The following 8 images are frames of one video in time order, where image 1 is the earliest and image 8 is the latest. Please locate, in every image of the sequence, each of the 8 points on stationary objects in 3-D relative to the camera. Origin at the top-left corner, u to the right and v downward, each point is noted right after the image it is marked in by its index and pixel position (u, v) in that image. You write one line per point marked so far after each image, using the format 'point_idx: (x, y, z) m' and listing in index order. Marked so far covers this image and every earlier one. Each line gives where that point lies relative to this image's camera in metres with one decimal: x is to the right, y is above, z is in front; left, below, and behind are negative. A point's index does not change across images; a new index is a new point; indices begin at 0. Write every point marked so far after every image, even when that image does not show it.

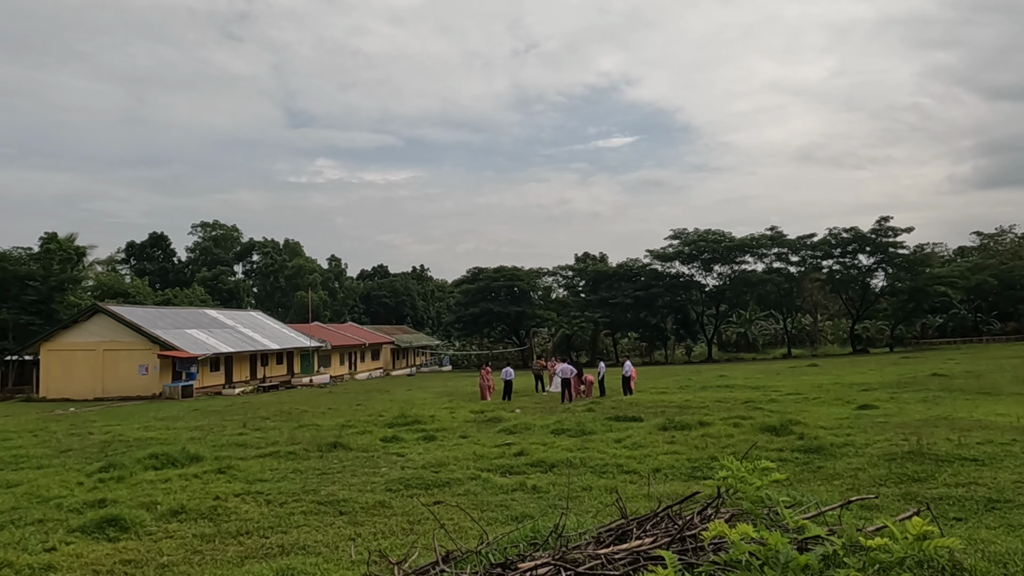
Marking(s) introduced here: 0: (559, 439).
0: (+0.8, -2.7, +13.6) m
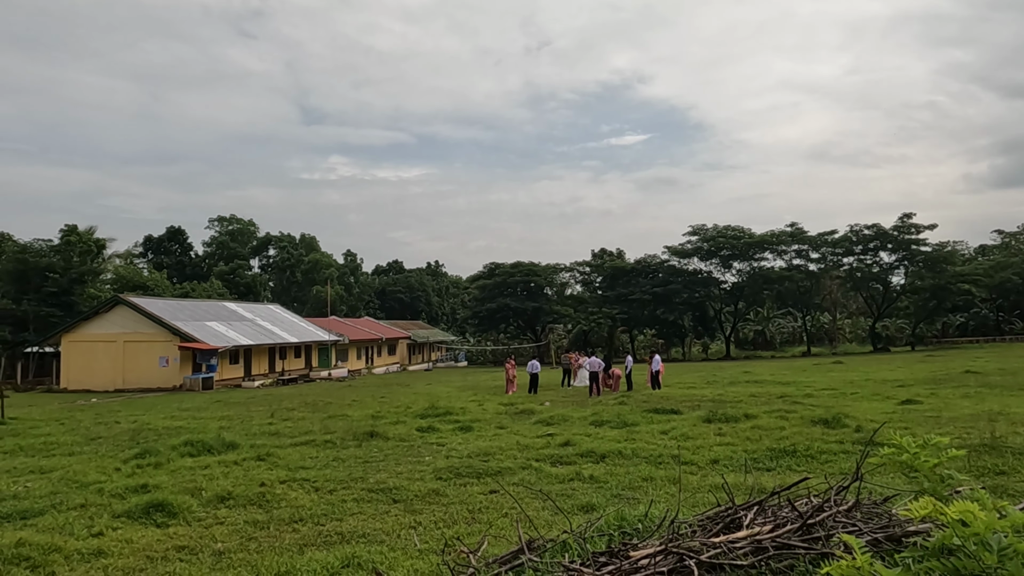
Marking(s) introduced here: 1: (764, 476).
0: (+1.6, -2.5, +13.2) m
1: (+2.9, -2.2, +8.8) m
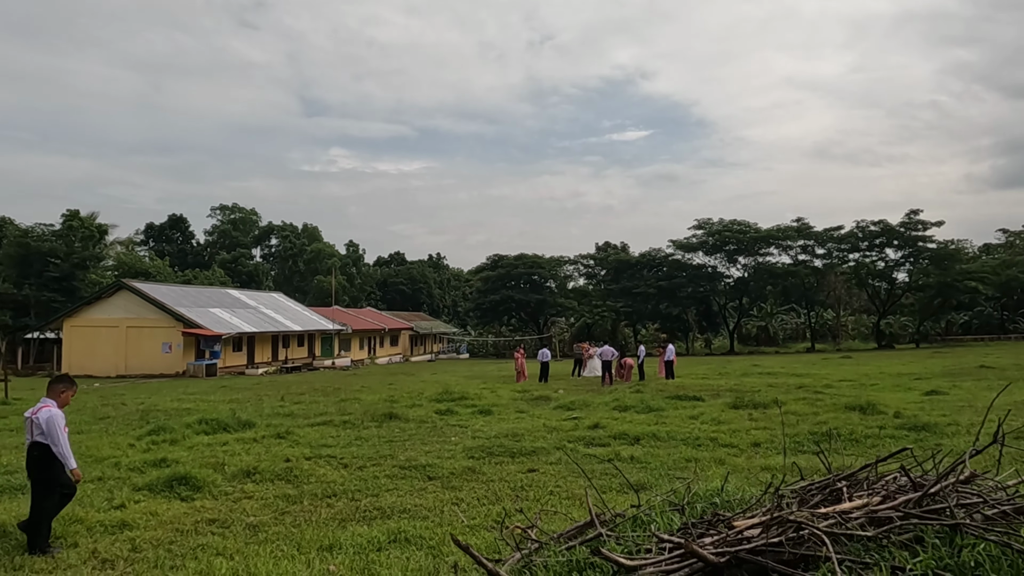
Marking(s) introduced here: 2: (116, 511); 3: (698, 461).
0: (+2.0, -2.1, +12.7) m
1: (+3.3, -1.9, +8.3) m
2: (-3.1, -1.7, +5.9) m
3: (+2.0, -1.9, +8.1) m
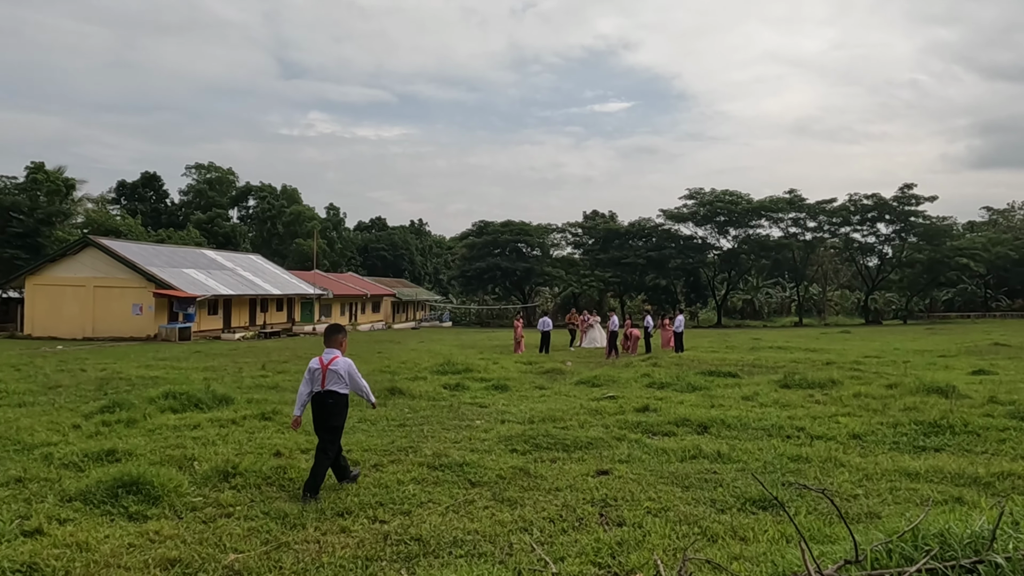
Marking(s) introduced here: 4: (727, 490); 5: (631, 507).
0: (+2.3, -1.5, +11.0) m
1: (+3.8, -1.5, +6.6) m
2: (-2.5, -1.3, +3.9) m
3: (+2.5, -1.5, +6.3) m
4: (+1.5, -1.4, +5.3) m
5: (+0.7, -1.4, +4.9) m
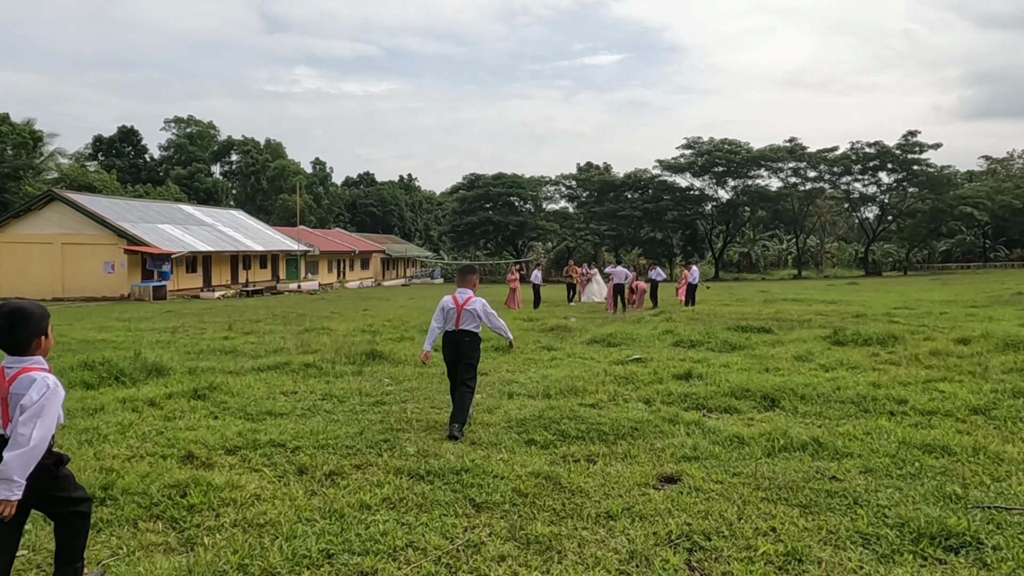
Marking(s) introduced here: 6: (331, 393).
0: (+2.4, -0.8, +9.1) m
1: (+3.9, -1.0, +4.7) m
2: (-2.4, -1.0, +2.0) m
3: (+2.6, -1.0, +4.5) m
4: (+1.6, -1.0, +3.4) m
5: (+0.9, -1.0, +3.0) m
6: (-1.6, -0.9, +6.6) m
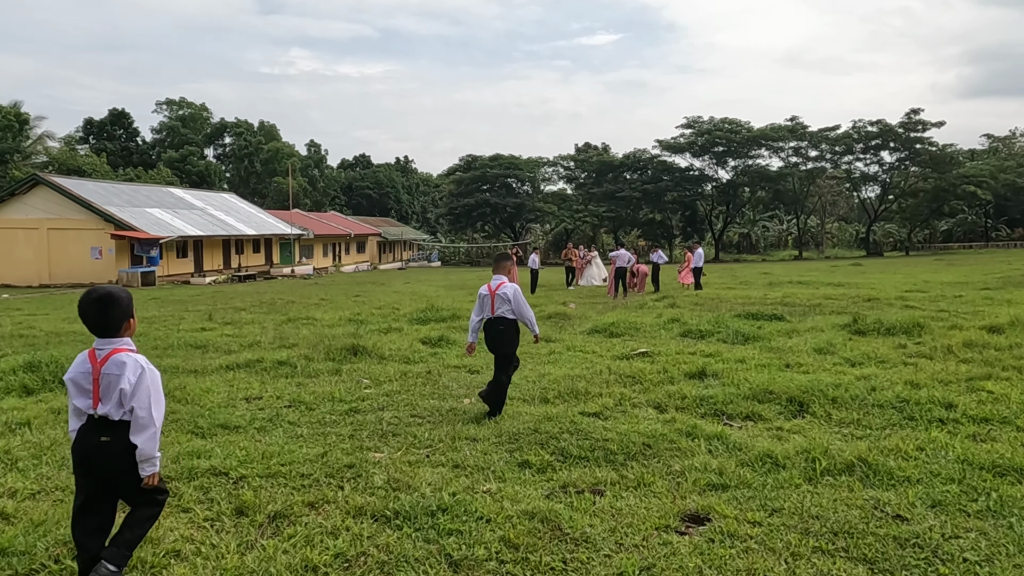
0: (+2.3, -0.6, +8.3) m
1: (+3.9, -0.9, +4.0) m
2: (-2.4, -1.1, +1.2) m
3: (+2.5, -0.9, +3.7) m
4: (+1.6, -1.0, +2.6) m
5: (+0.8, -1.0, +2.2) m
6: (-1.6, -0.8, +5.8) m
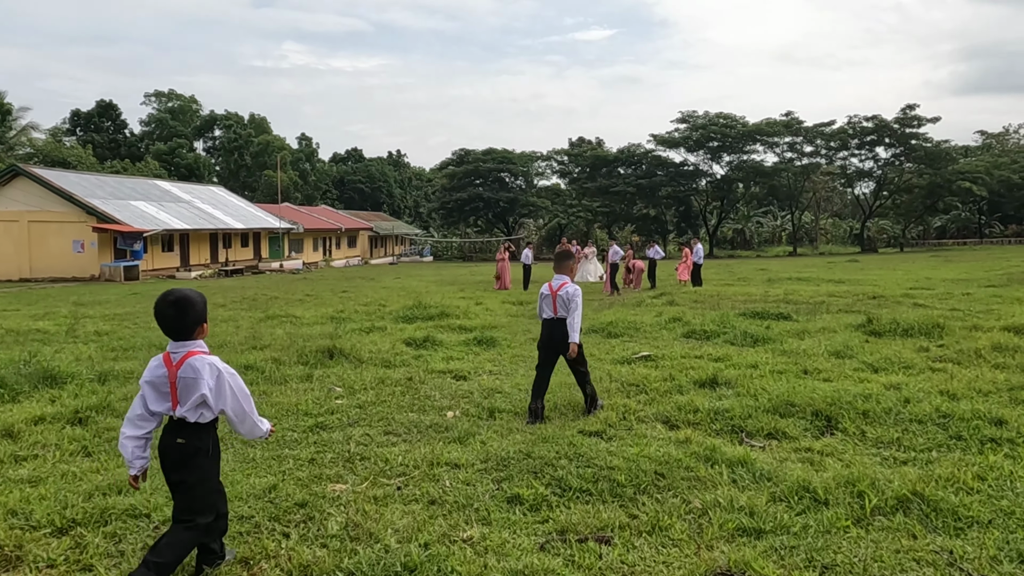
0: (+2.2, -0.6, +7.6) m
1: (+3.8, -0.9, +3.3) m
2: (-2.5, -1.1, +0.5) m
3: (+2.5, -1.0, +3.0) m
4: (+1.5, -1.0, +2.0) m
5: (+0.8, -1.1, +1.6) m
6: (-1.7, -0.8, +5.1) m
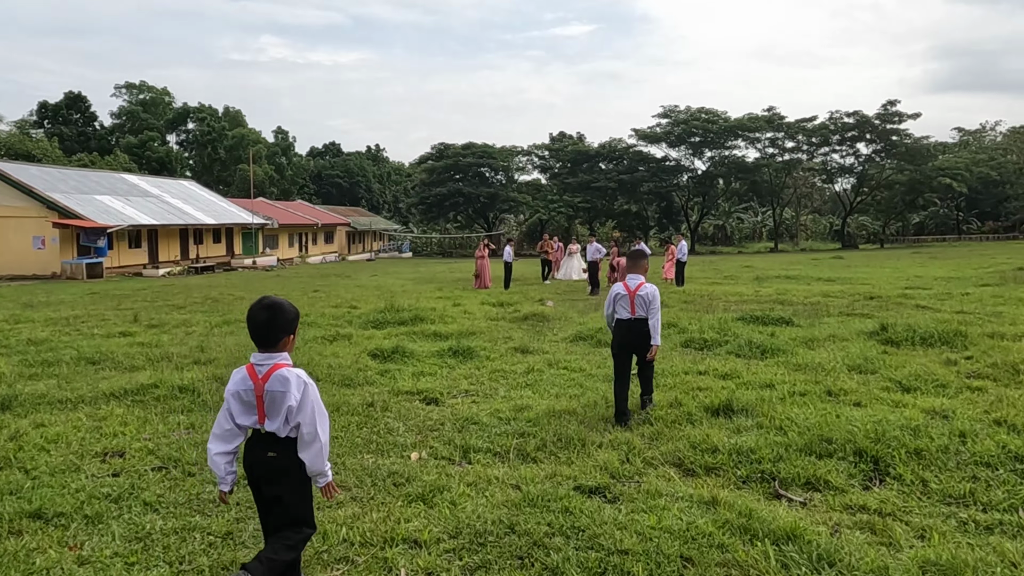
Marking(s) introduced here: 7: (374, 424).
0: (+2.0, -0.7, +6.8) m
1: (+3.7, -1.0, +2.5) m
2: (-2.5, -1.2, -0.5) m
3: (+2.4, -1.0, +2.2) m
4: (+1.5, -1.1, +1.1) m
5: (+0.8, -1.1, +0.6) m
6: (-1.8, -0.9, +4.2) m
7: (-1.0, -0.9, +4.7) m
